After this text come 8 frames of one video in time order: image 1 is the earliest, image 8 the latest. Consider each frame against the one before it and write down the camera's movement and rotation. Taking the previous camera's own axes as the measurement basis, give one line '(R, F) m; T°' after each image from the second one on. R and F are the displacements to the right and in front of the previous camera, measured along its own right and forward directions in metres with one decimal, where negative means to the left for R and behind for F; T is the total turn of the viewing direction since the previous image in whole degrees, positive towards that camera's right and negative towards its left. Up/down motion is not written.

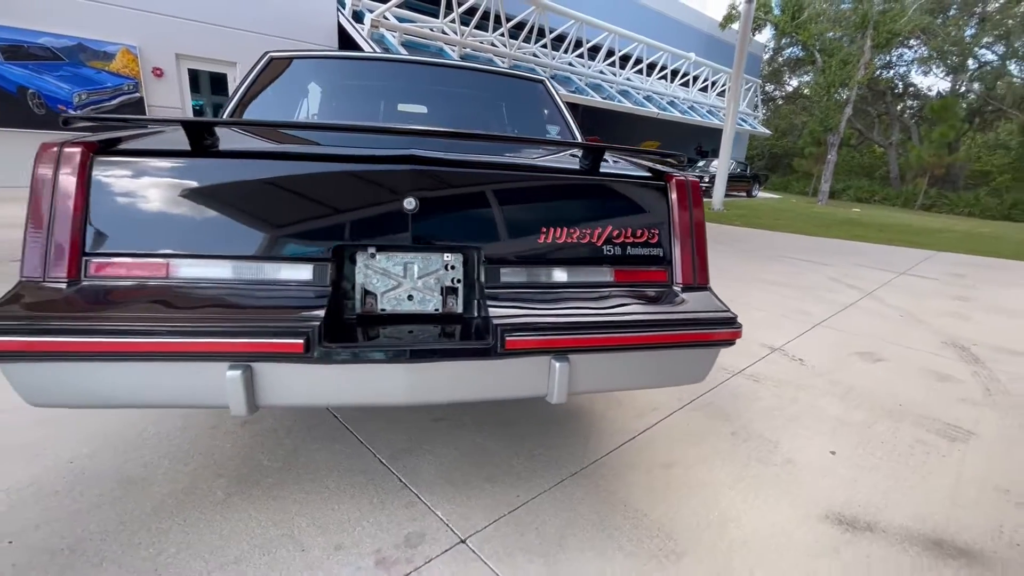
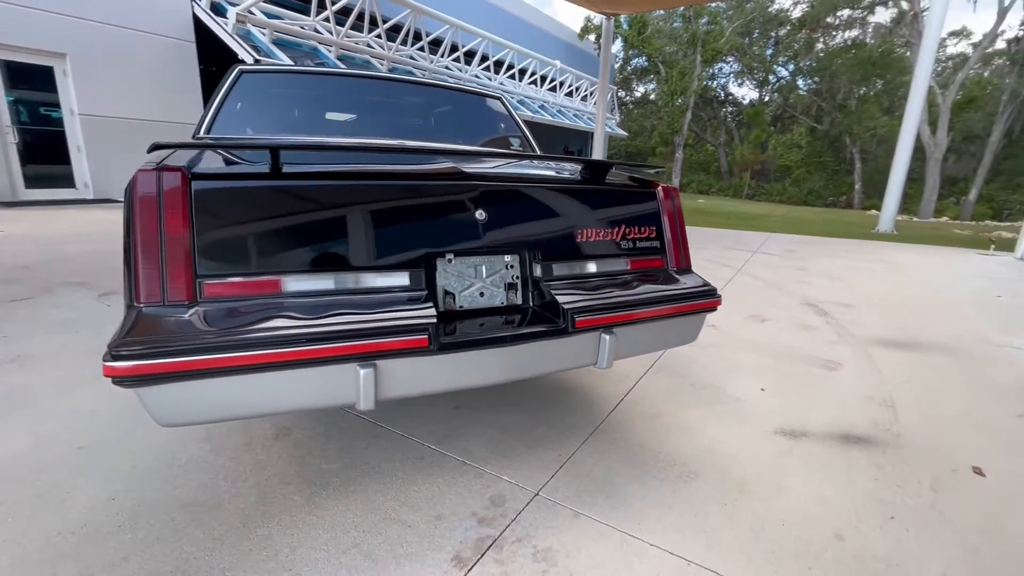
(-0.6, -0.2) m; +14°
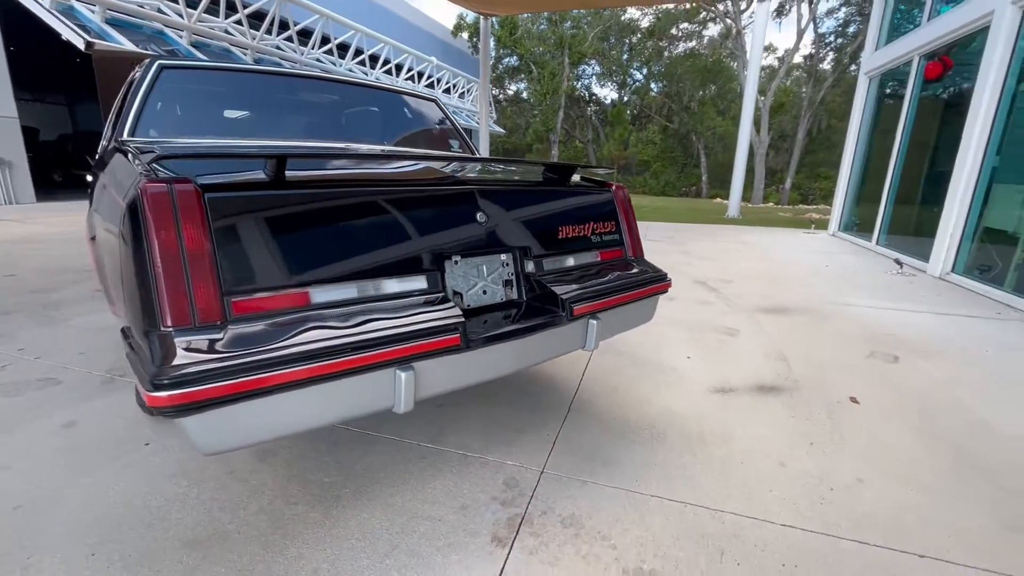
(-0.4, -0.1) m; +14°
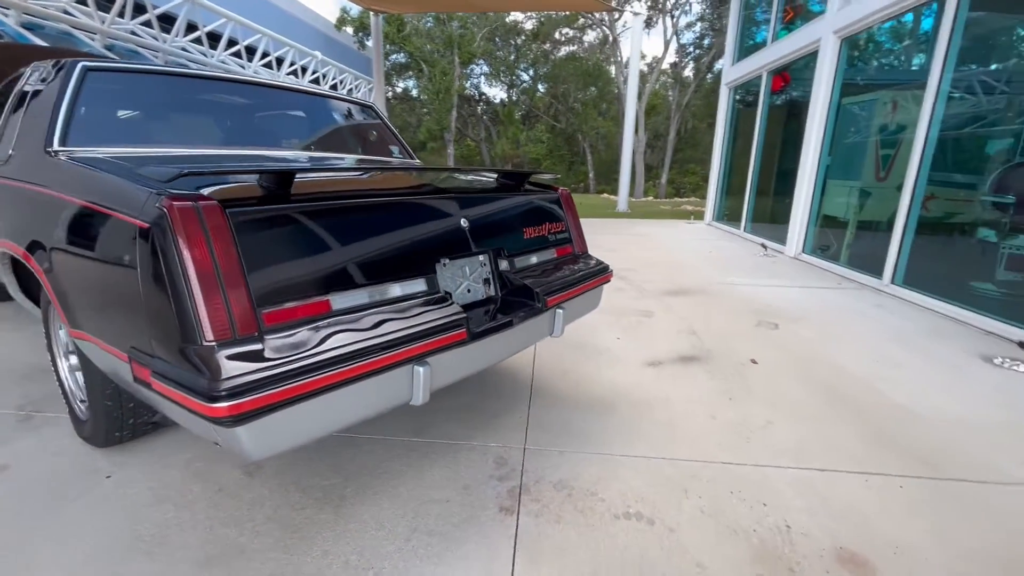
(-0.3, -0.2) m; +12°
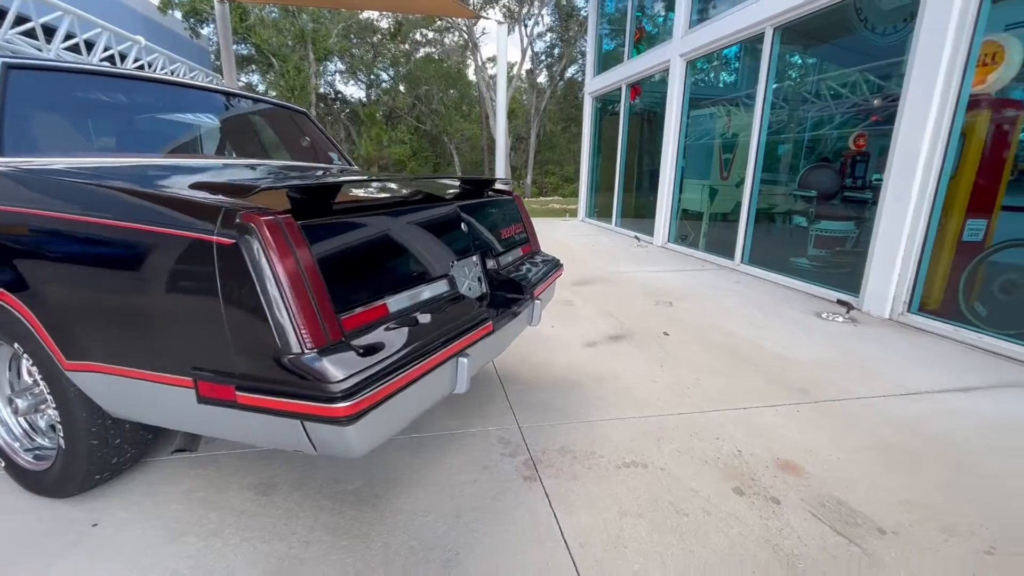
(-0.6, -0.1) m; +16°
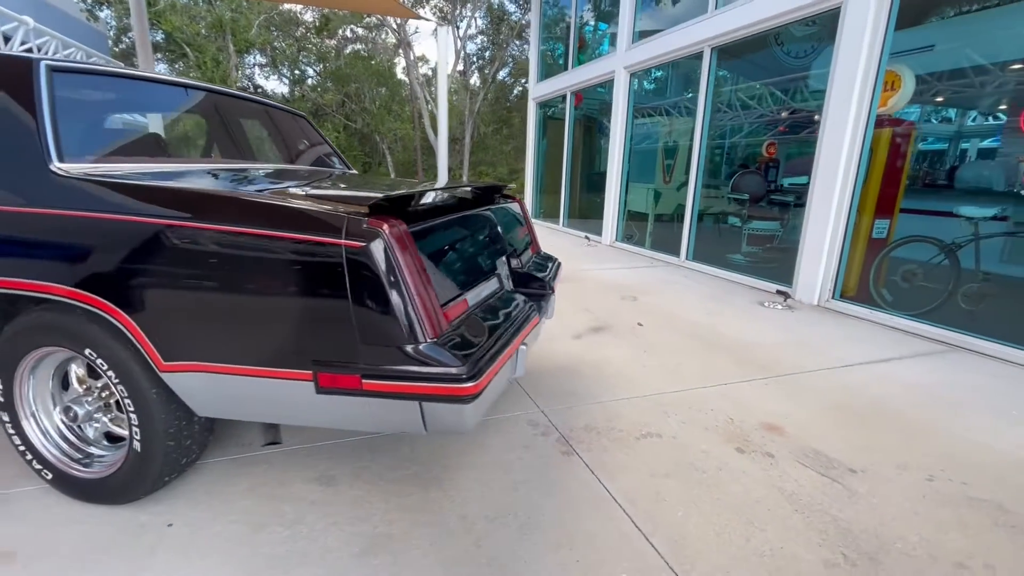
(-0.5, -0.2) m; +8°
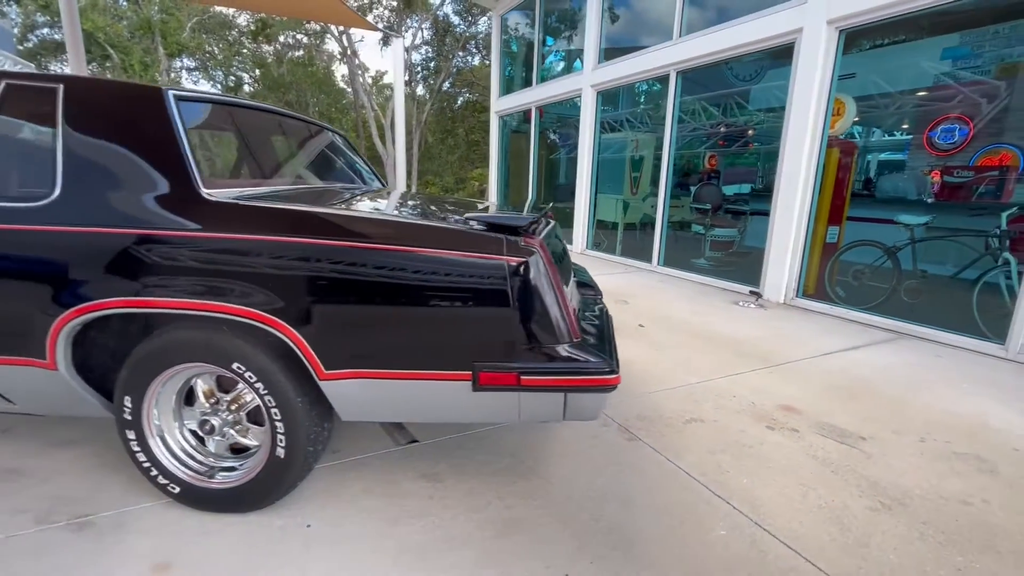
(-0.6, -0.2) m; +7°
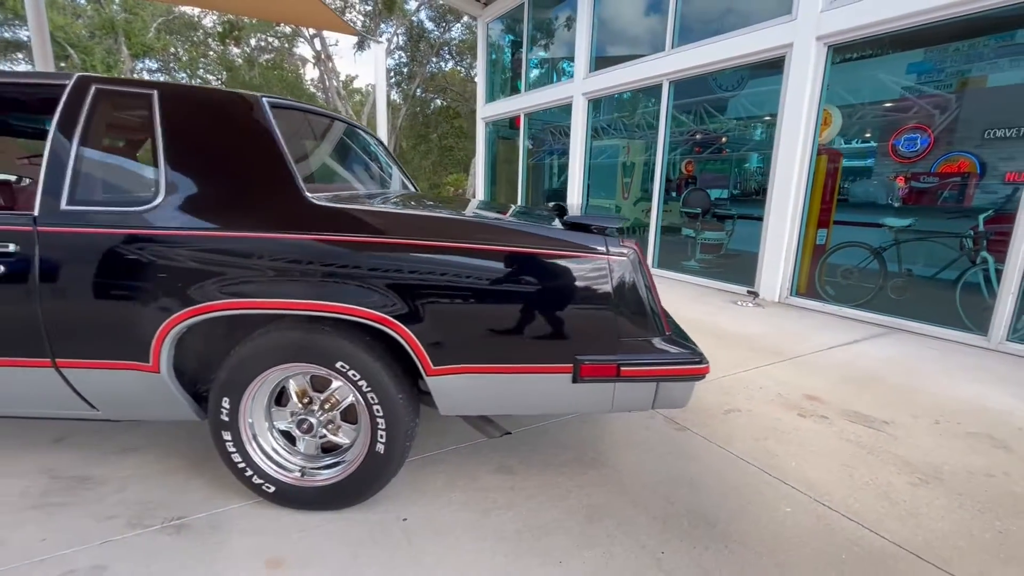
(-0.5, -0.1) m; +4°
